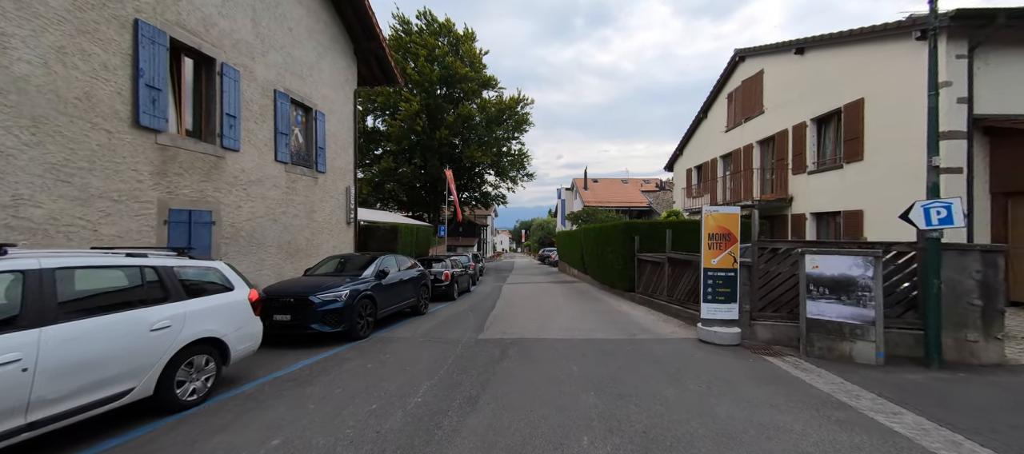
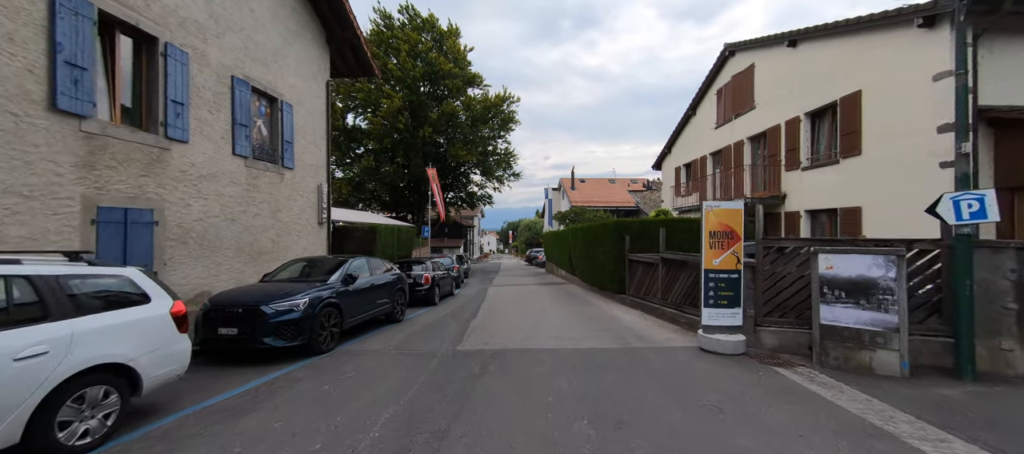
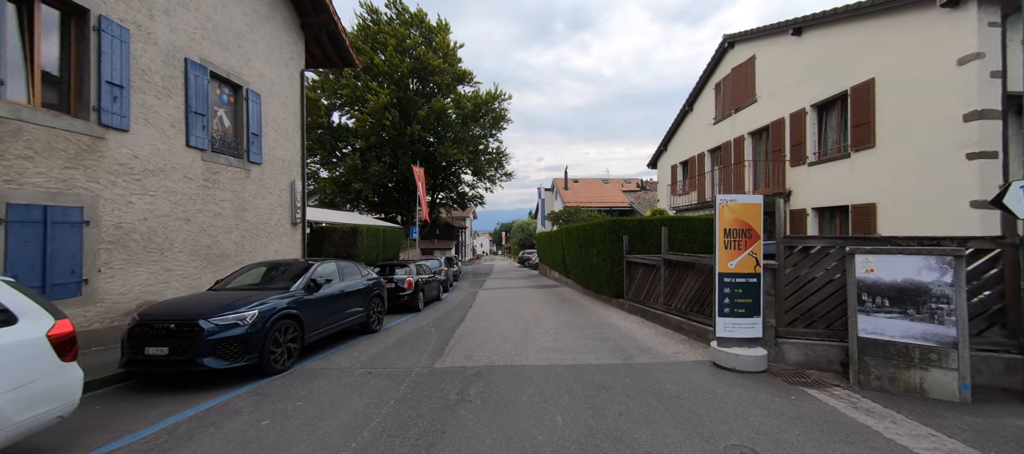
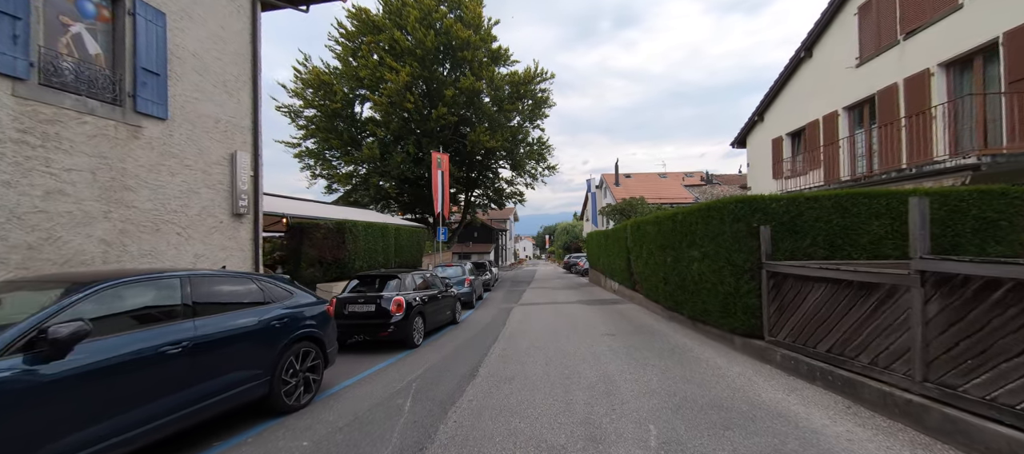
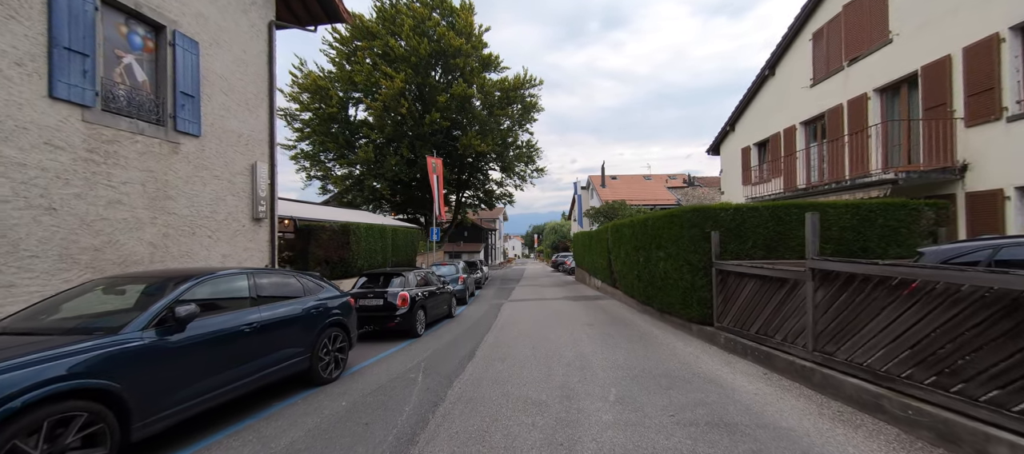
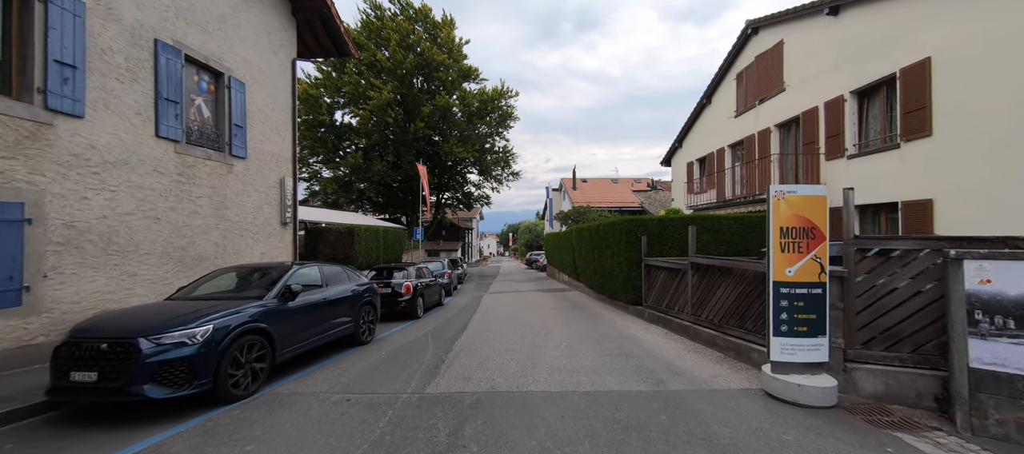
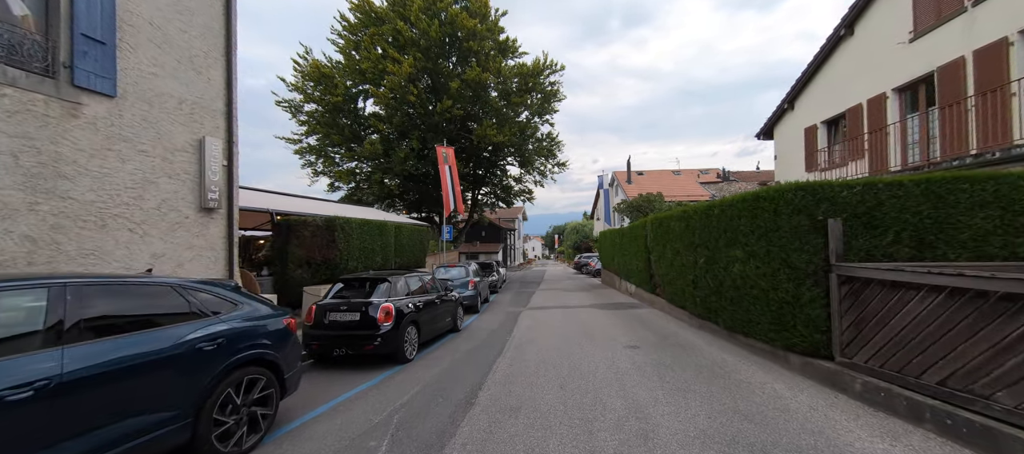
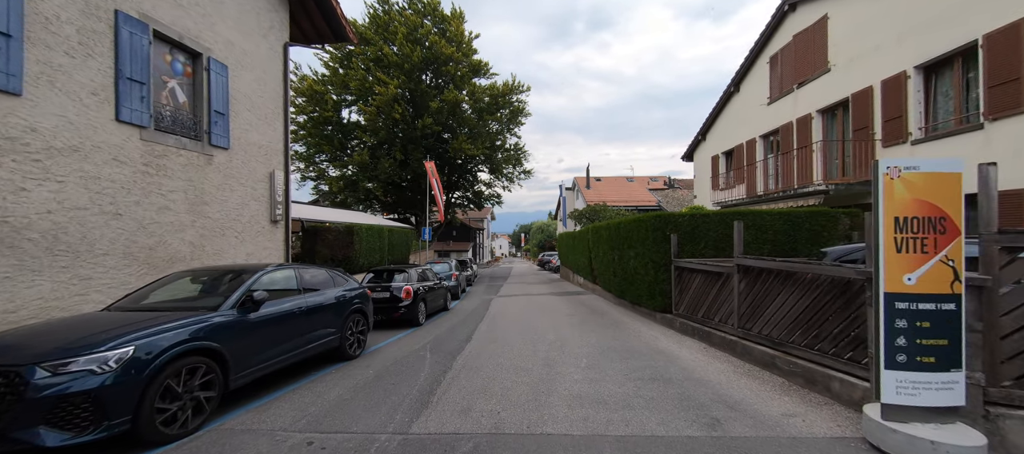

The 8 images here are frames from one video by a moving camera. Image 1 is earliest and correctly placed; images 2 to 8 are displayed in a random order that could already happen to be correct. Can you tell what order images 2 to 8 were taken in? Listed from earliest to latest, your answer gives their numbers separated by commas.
2, 3, 6, 8, 5, 4, 7
